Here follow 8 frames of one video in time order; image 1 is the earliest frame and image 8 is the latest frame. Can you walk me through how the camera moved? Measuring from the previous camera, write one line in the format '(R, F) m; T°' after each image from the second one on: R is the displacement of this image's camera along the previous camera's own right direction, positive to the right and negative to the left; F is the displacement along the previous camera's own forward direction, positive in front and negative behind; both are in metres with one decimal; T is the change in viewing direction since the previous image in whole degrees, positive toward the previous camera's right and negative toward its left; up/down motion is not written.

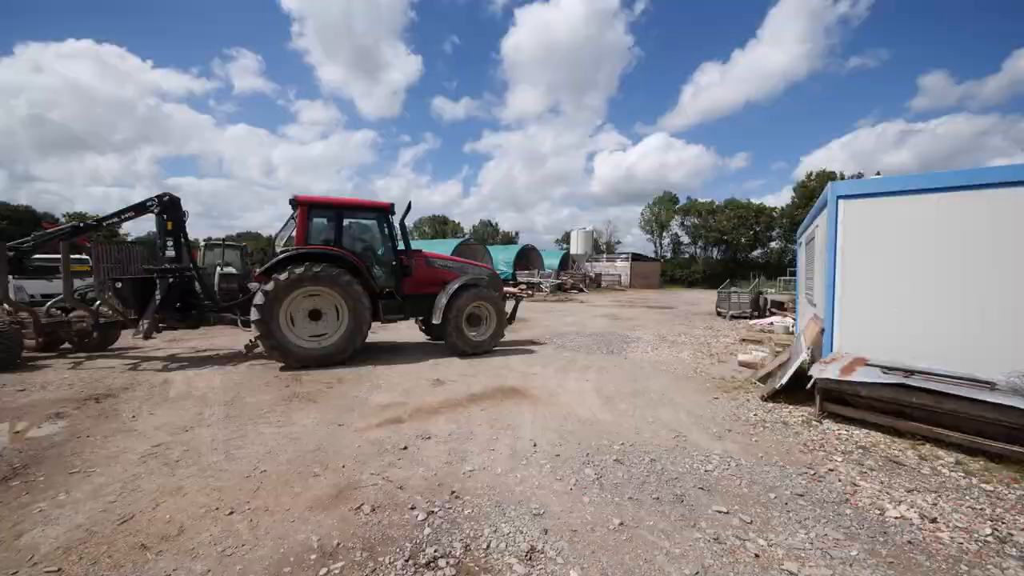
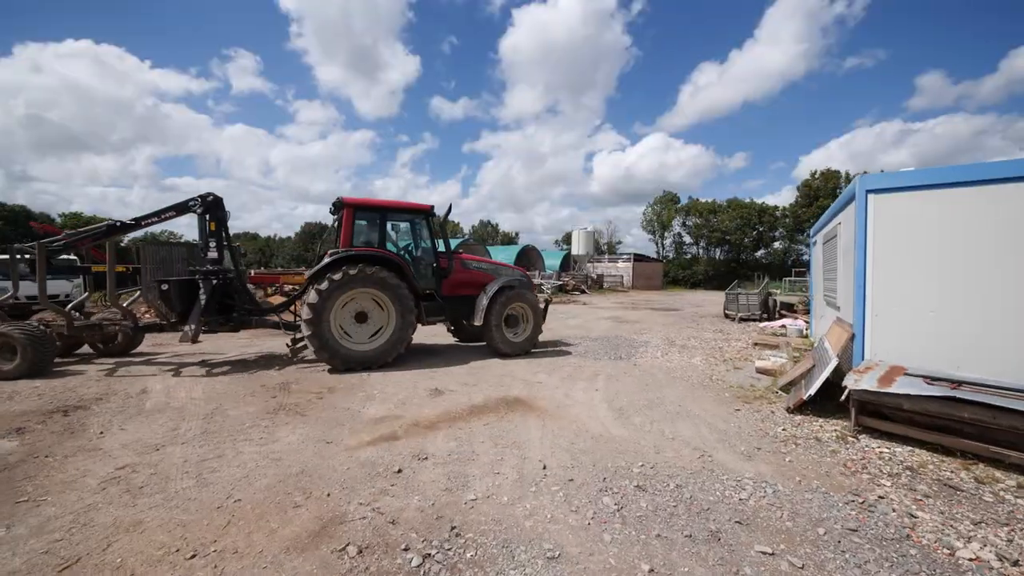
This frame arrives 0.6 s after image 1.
(-0.1, +0.4) m; 0°
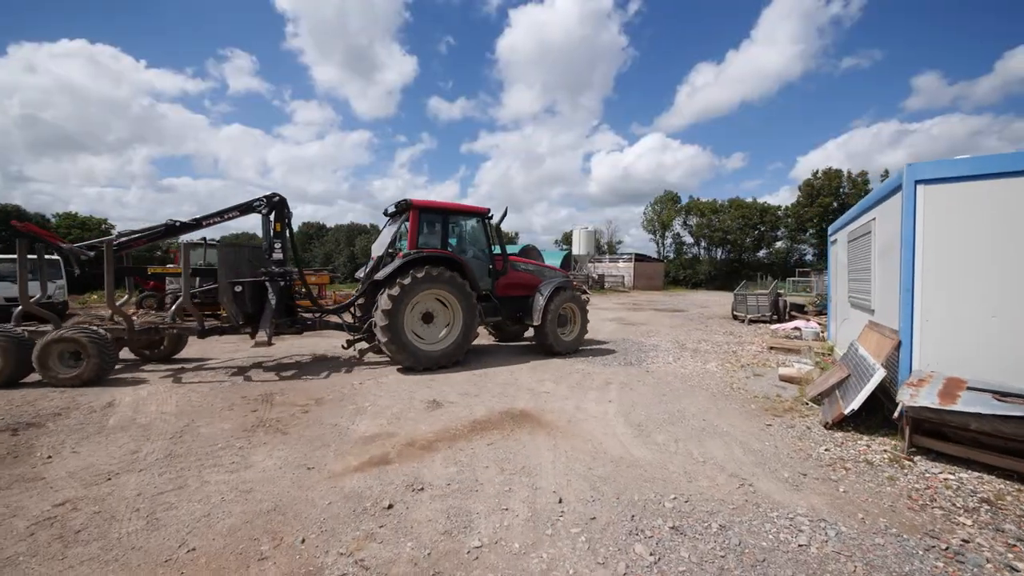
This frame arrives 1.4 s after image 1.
(-0.1, +0.5) m; 0°
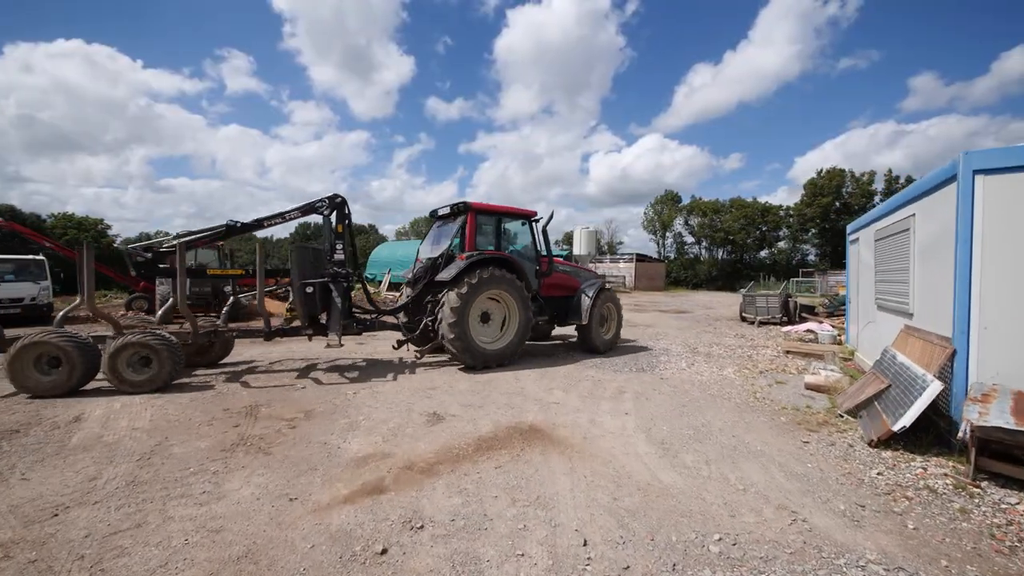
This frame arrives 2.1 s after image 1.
(-0.1, +0.4) m; 0°
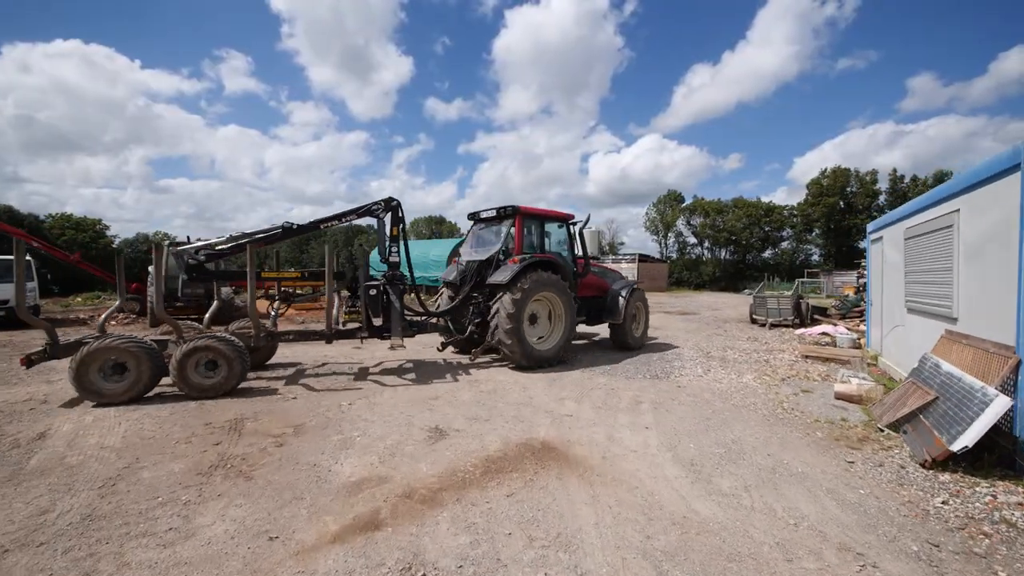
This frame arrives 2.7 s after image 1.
(-0.1, +0.4) m; 0°
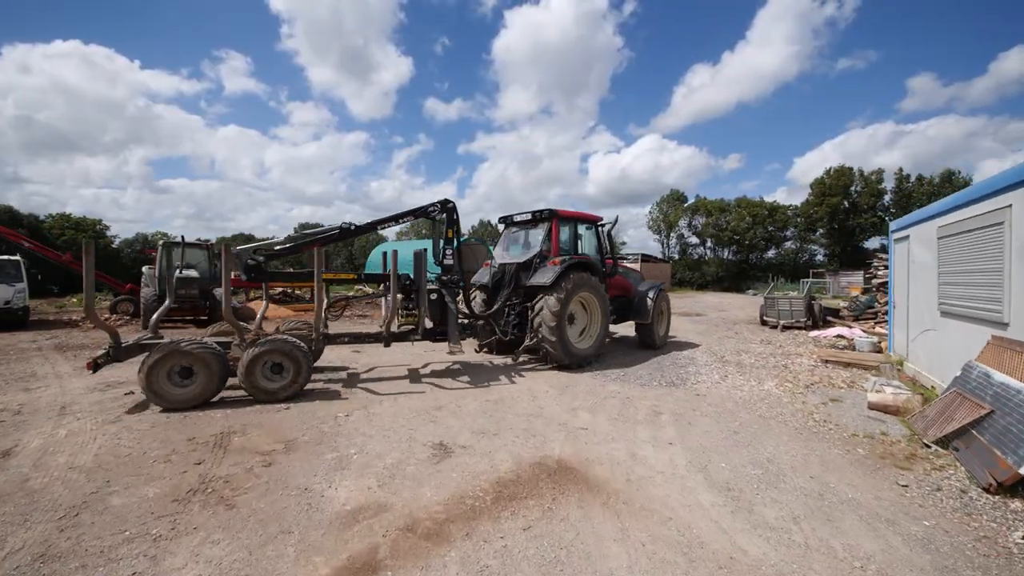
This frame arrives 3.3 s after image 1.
(-0.1, +0.3) m; 0°
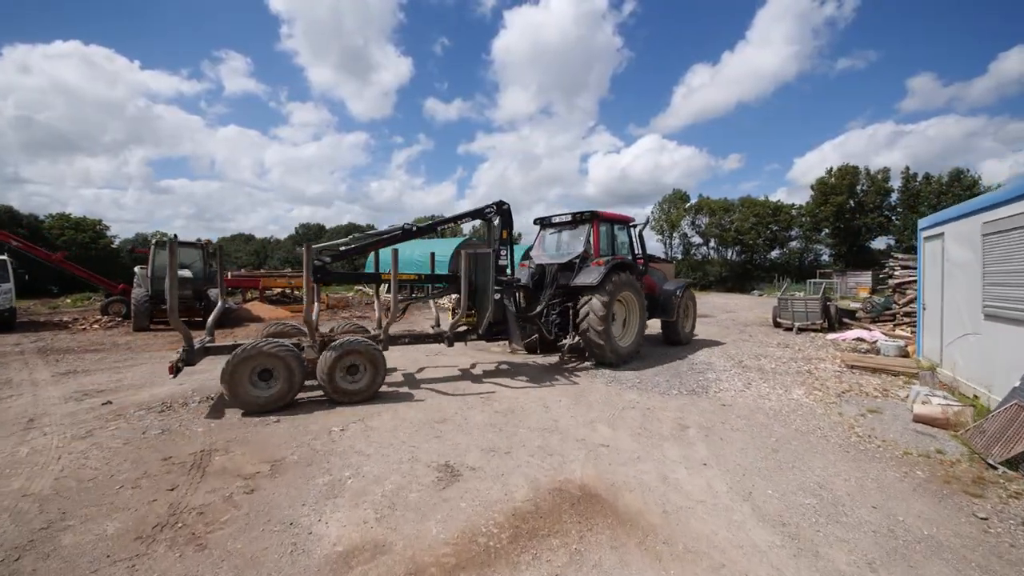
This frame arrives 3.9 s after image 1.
(-0.1, +0.4) m; 0°
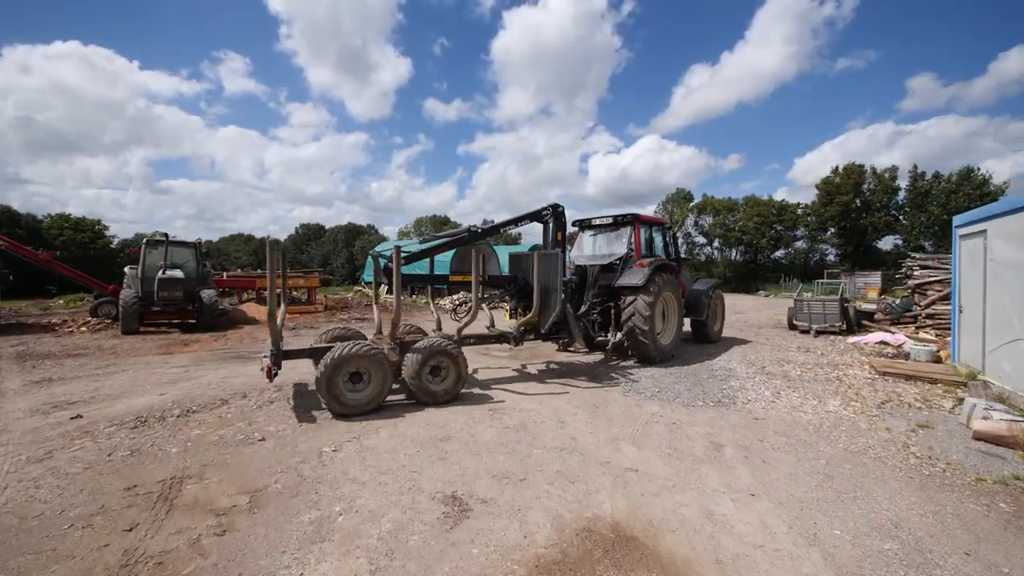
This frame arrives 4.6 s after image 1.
(-0.1, +0.4) m; 0°
